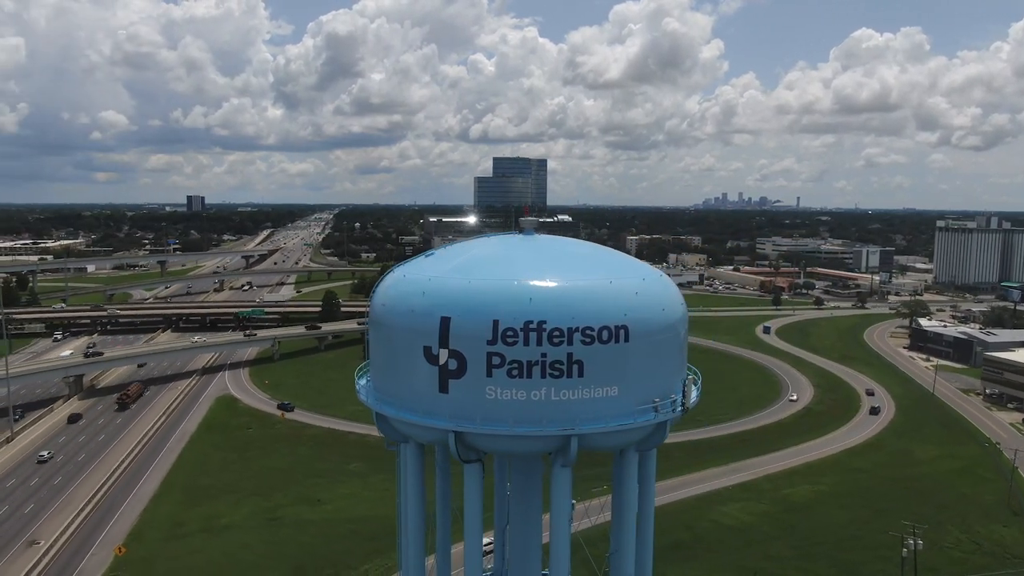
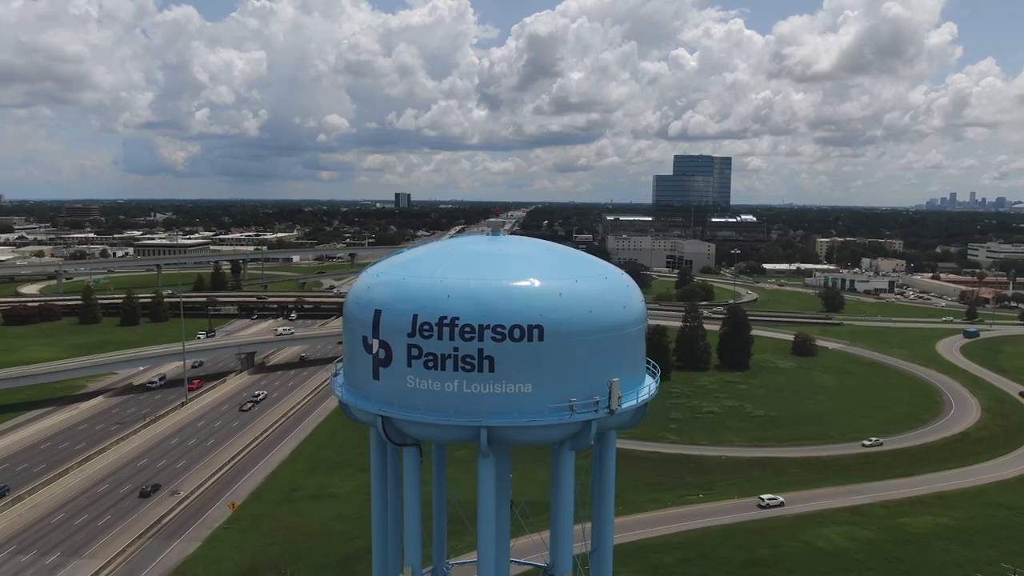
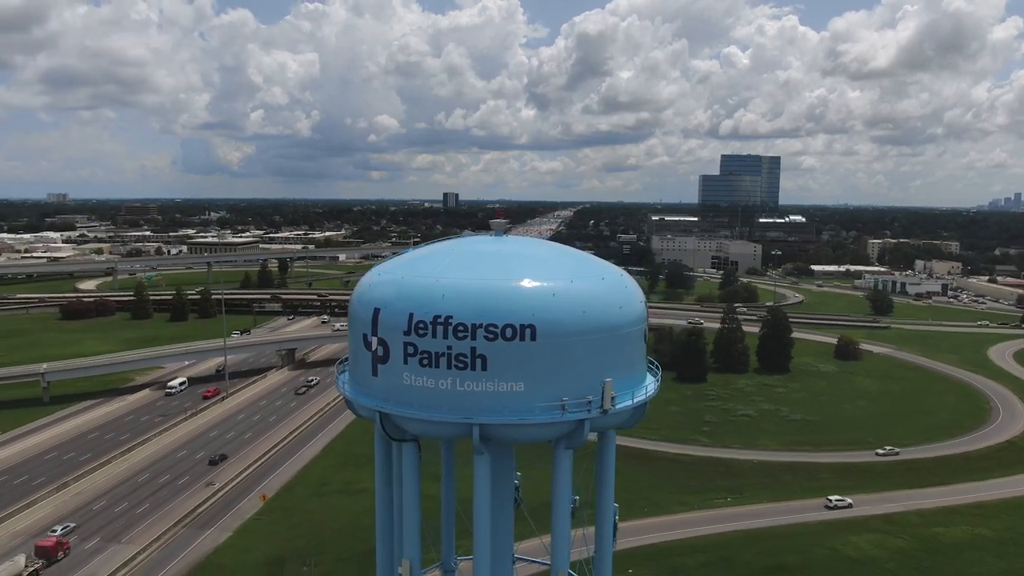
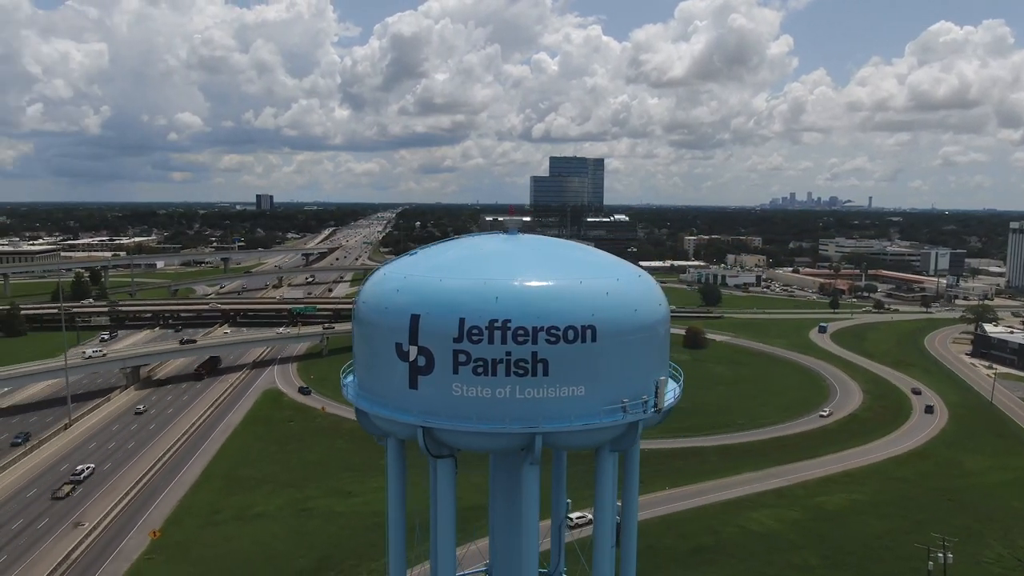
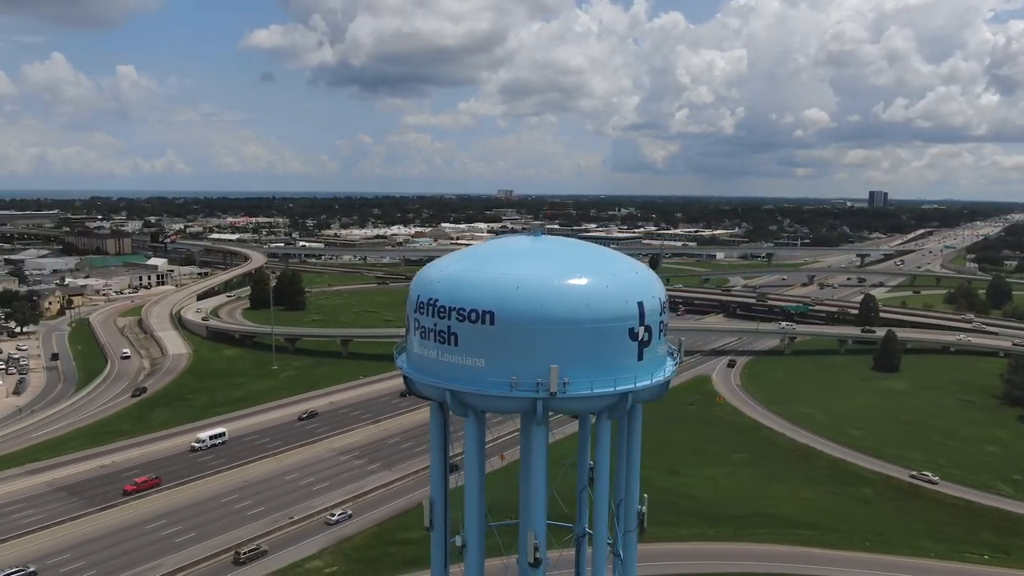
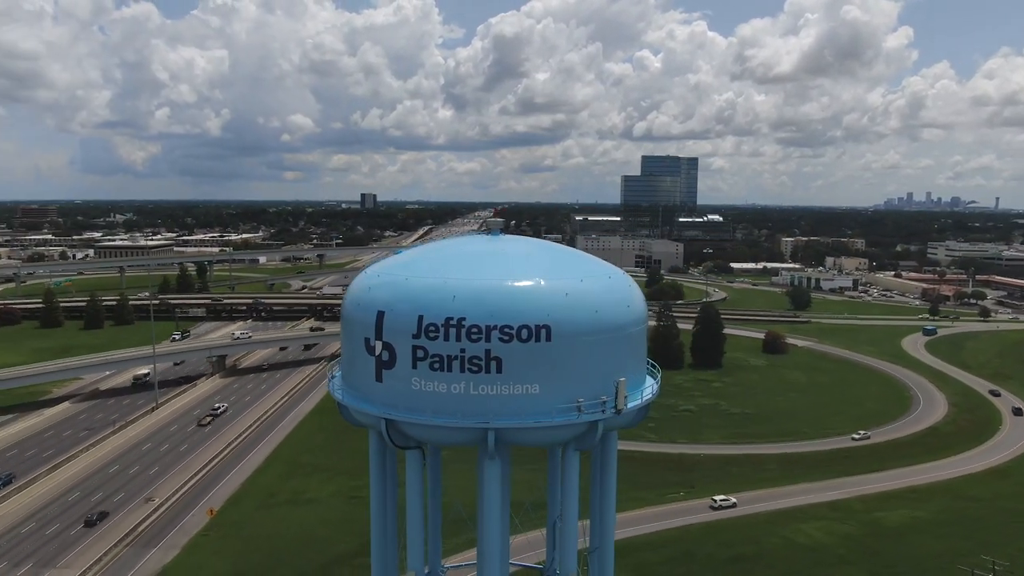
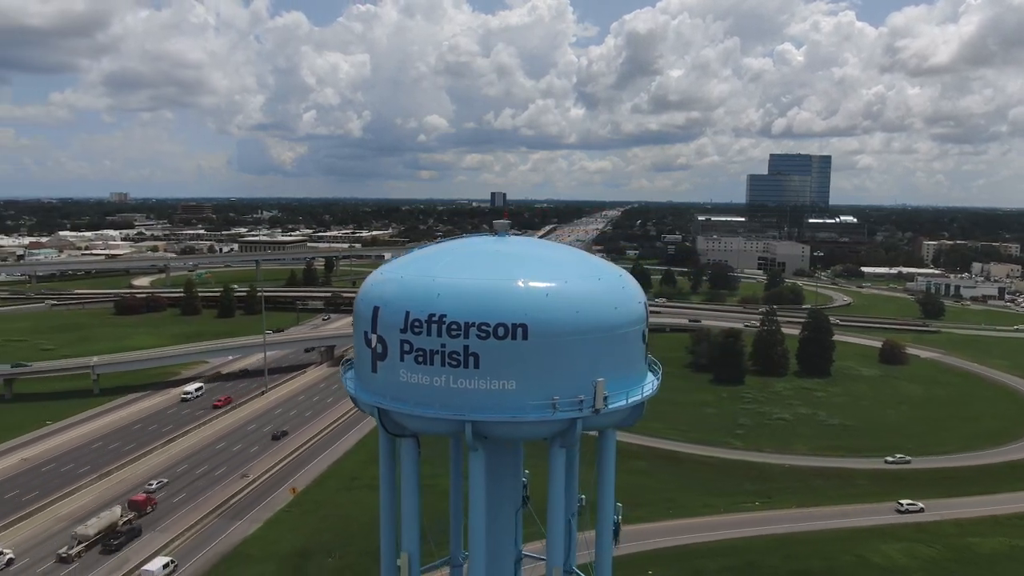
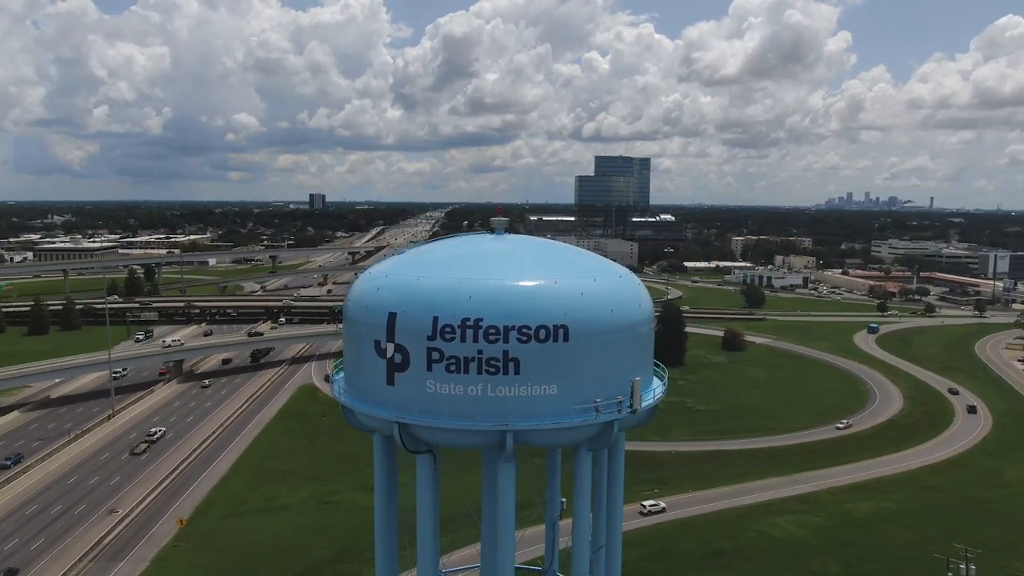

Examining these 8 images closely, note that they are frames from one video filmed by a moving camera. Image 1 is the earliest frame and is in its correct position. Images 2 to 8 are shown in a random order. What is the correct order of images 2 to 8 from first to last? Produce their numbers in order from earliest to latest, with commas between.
4, 8, 6, 2, 3, 7, 5
